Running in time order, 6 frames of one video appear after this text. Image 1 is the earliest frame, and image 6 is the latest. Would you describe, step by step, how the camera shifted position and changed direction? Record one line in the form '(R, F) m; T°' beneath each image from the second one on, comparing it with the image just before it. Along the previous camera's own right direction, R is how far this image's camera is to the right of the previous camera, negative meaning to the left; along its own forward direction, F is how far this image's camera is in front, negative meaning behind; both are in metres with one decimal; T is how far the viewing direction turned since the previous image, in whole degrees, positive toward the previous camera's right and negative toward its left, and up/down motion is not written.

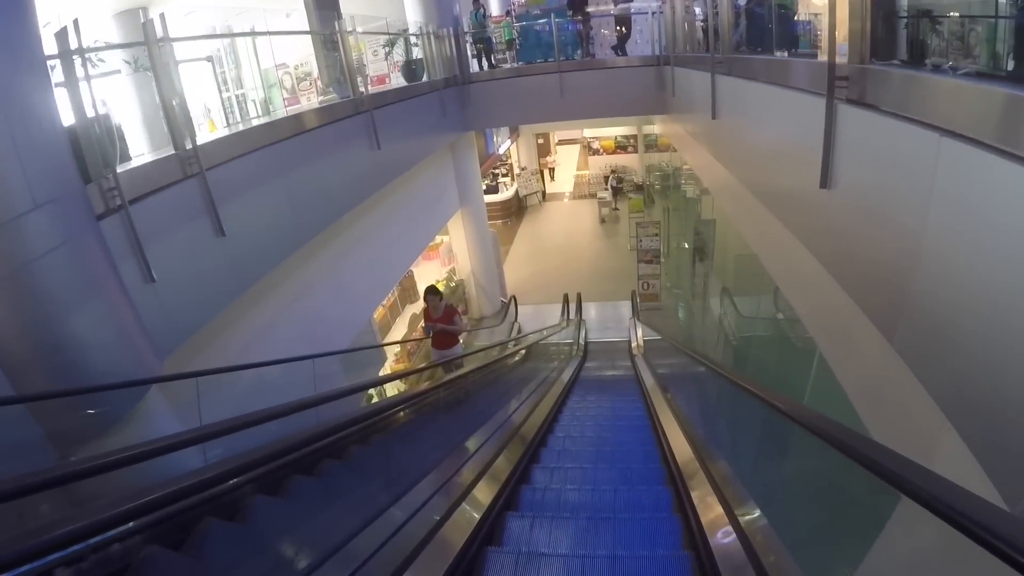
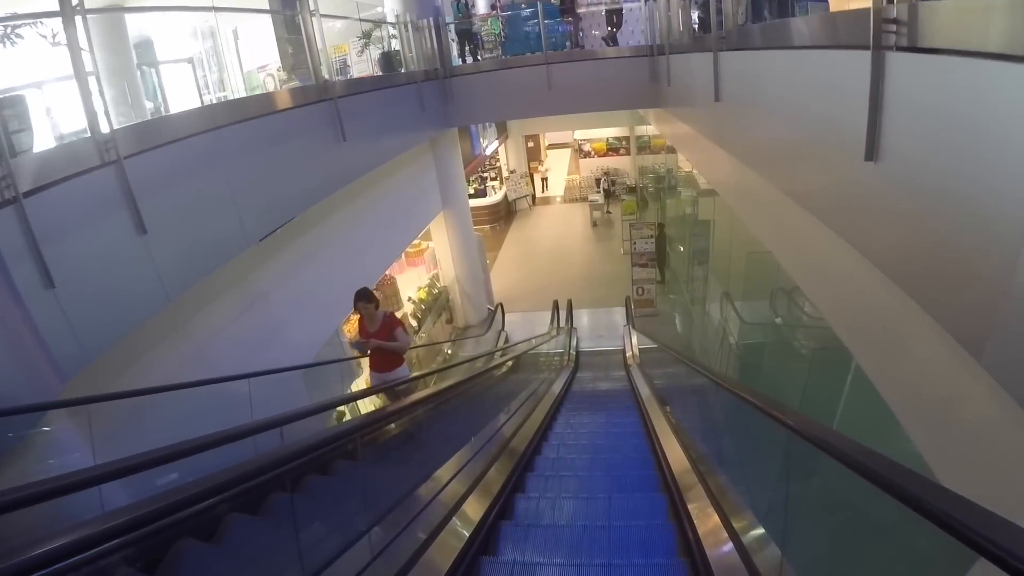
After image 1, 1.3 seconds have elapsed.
(+0.1, +0.4) m; +1°
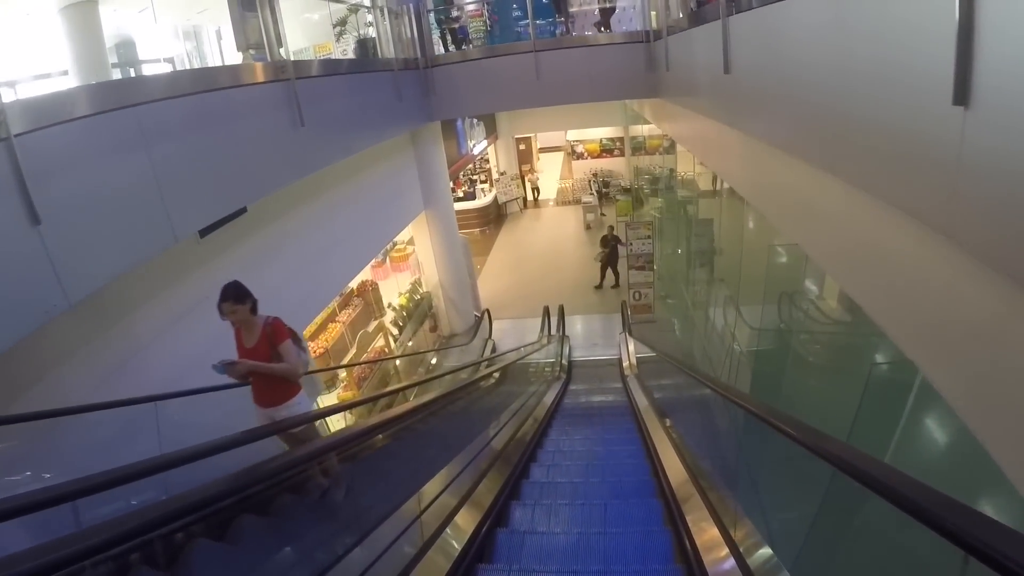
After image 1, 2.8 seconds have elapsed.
(+0.1, +0.4) m; 0°
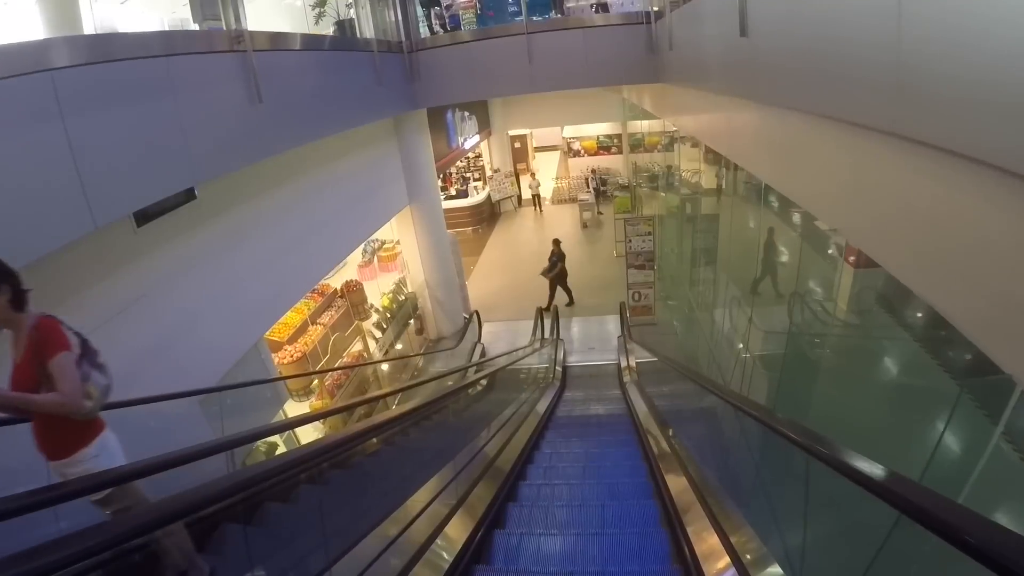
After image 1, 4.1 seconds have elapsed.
(0.0, +0.4) m; 0°
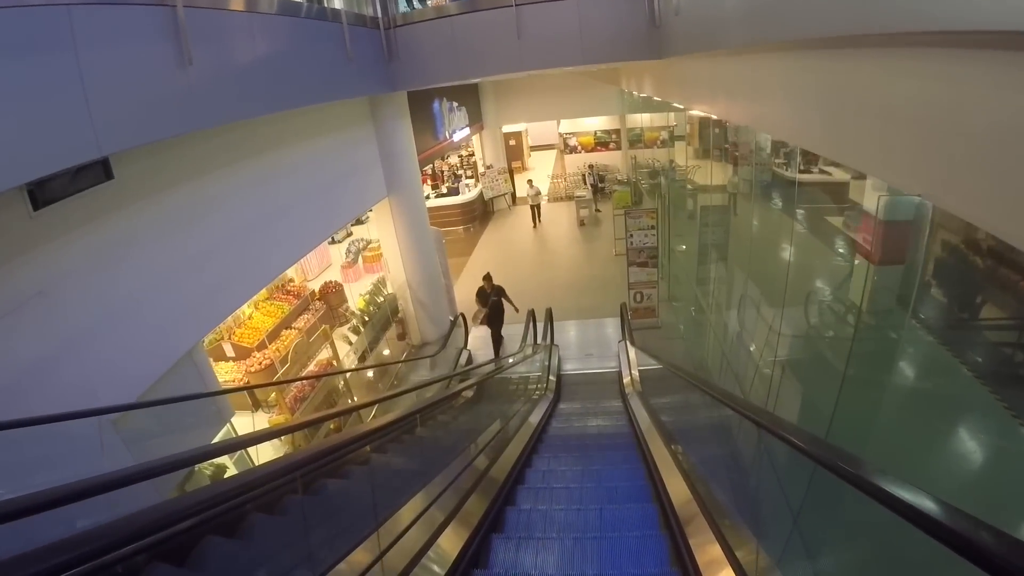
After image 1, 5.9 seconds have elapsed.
(+0.1, +0.4) m; 0°
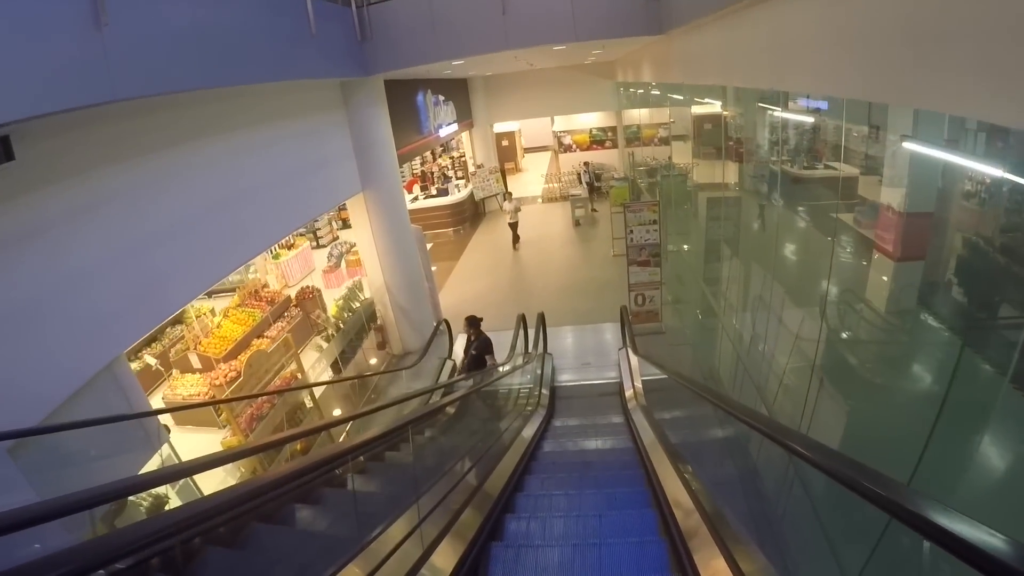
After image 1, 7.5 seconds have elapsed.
(+0.1, +0.4) m; 0°
